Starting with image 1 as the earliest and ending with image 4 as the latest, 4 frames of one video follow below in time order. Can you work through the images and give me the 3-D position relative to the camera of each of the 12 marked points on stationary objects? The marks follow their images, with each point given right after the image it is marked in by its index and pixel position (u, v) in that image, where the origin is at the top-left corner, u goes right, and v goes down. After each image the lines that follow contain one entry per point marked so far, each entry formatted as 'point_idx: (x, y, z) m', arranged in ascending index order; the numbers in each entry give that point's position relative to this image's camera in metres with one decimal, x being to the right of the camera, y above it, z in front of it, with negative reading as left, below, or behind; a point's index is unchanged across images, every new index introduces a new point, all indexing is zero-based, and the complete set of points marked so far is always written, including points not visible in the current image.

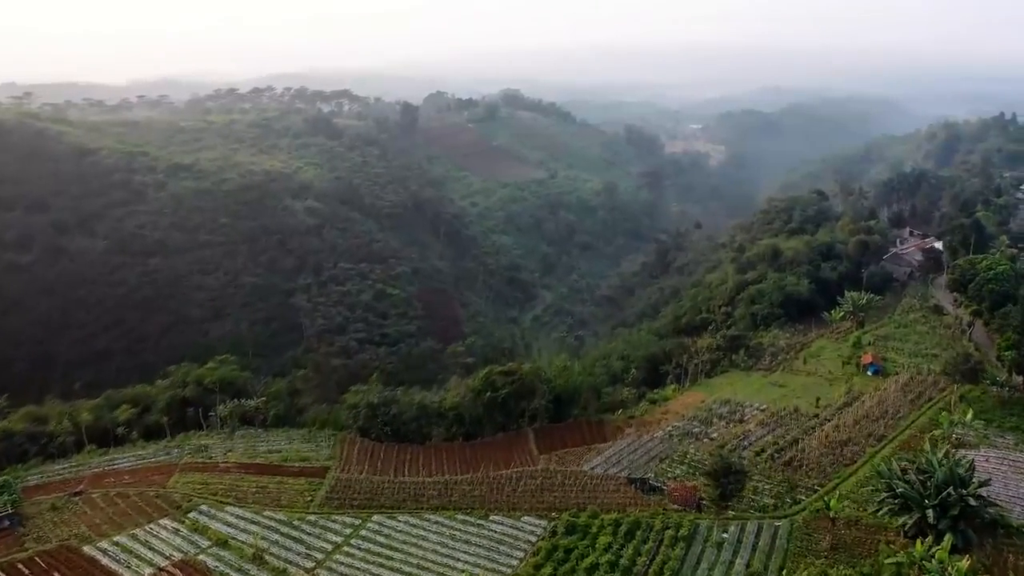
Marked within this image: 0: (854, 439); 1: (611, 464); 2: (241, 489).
0: (+9.3, -4.1, +19.5) m
1: (+2.7, -4.8, +19.4) m
2: (-6.9, -5.1, +18.2) m
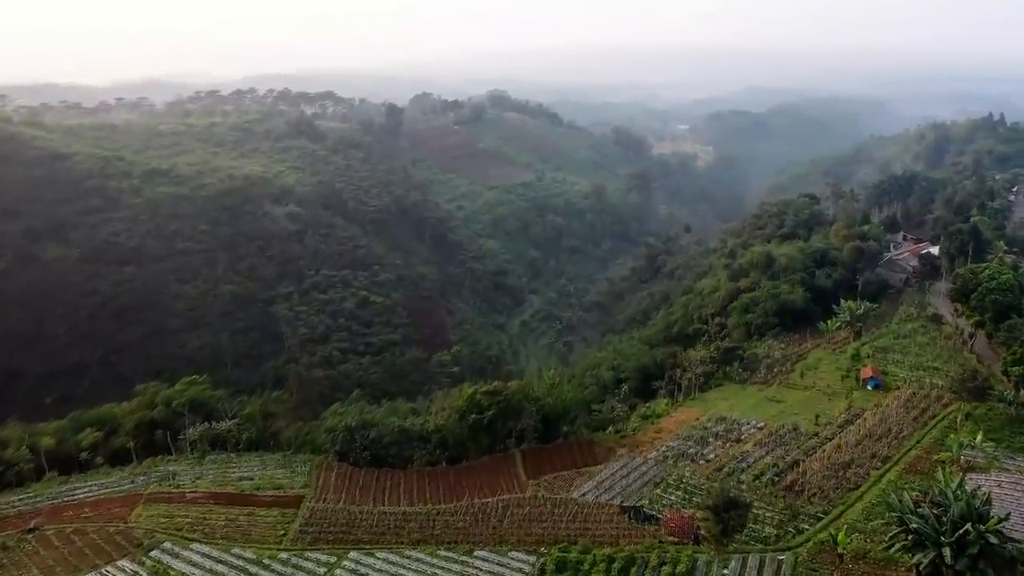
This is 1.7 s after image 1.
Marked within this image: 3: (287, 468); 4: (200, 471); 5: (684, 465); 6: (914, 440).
0: (+8.9, -4.5, +18.6) m
1: (+2.3, -5.2, +18.4) m
2: (-7.2, -5.6, +17.0) m
3: (-6.3, -5.0, +19.9) m
4: (-8.6, -5.1, +19.8) m
5: (+4.7, -4.8, +19.5) m
6: (+10.9, -4.1, +19.4) m
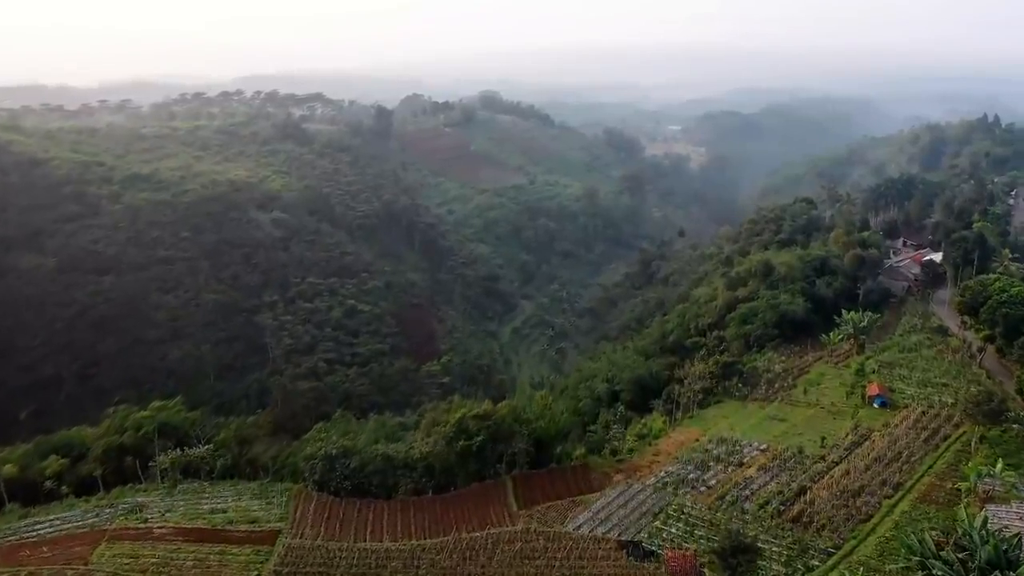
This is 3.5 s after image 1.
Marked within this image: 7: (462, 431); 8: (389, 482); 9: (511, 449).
0: (+8.7, -4.9, +17.6) m
1: (+2.1, -5.6, +17.3) m
2: (-7.4, -6.1, +15.8) m
3: (-6.5, -5.5, +18.7) m
4: (-8.9, -5.6, +18.6) m
5: (+4.4, -5.3, +18.4) m
6: (+10.6, -4.5, +18.4) m
7: (-1.3, -3.9, +19.4) m
8: (-3.2, -5.1, +18.7) m
9: (0.0, -4.4, +19.7) m
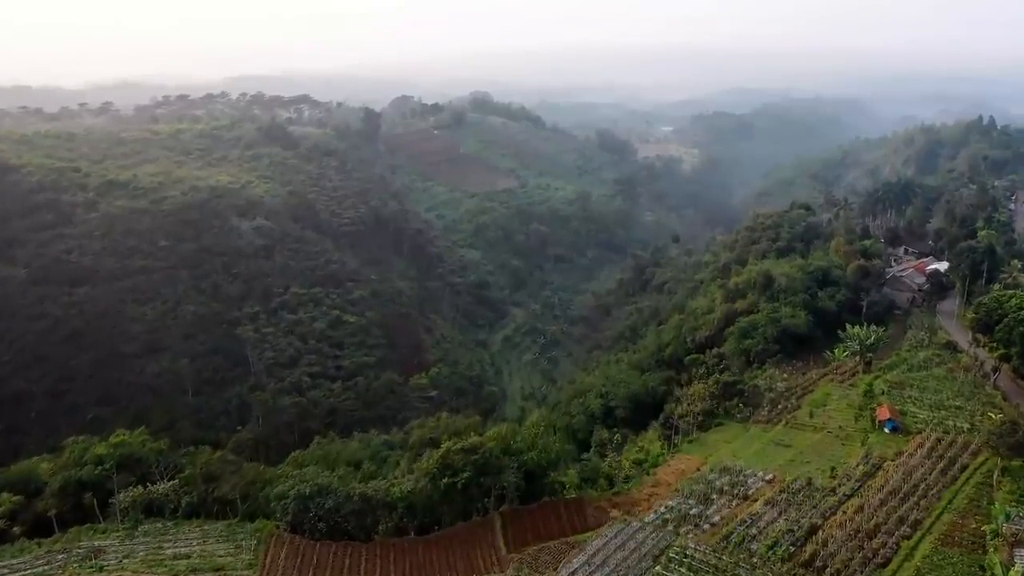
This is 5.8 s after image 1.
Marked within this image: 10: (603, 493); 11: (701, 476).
0: (+8.4, -5.4, +16.3) m
1: (+1.8, -6.2, +15.9) m
2: (-7.7, -6.7, +14.4) m
3: (-6.8, -6.1, +17.2) m
4: (-9.1, -6.2, +17.1) m
5: (+4.1, -5.8, +17.1) m
6: (+10.3, -5.0, +17.1) m
7: (-1.6, -4.4, +18.0) m
8: (-3.5, -5.7, +17.3) m
9: (-0.3, -5.0, +18.3) m
10: (+2.5, -5.6, +19.6) m
11: (+5.3, -5.2, +19.8) m
